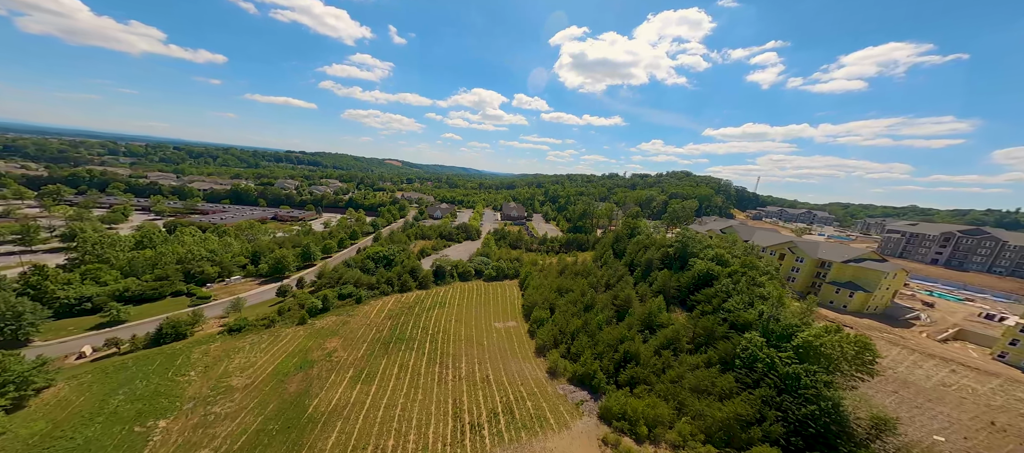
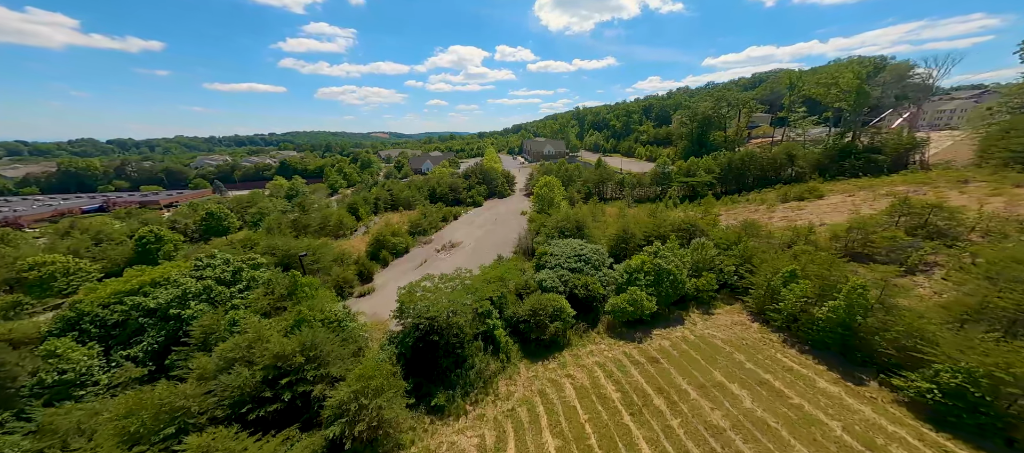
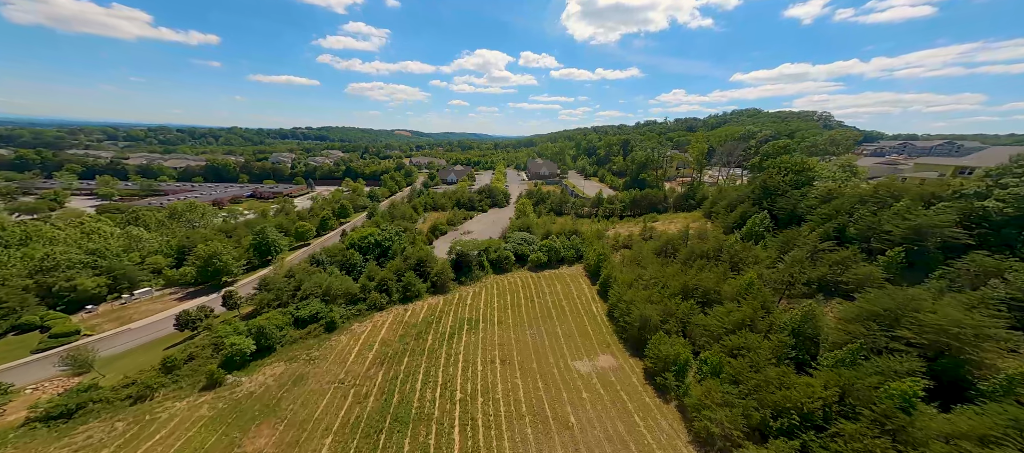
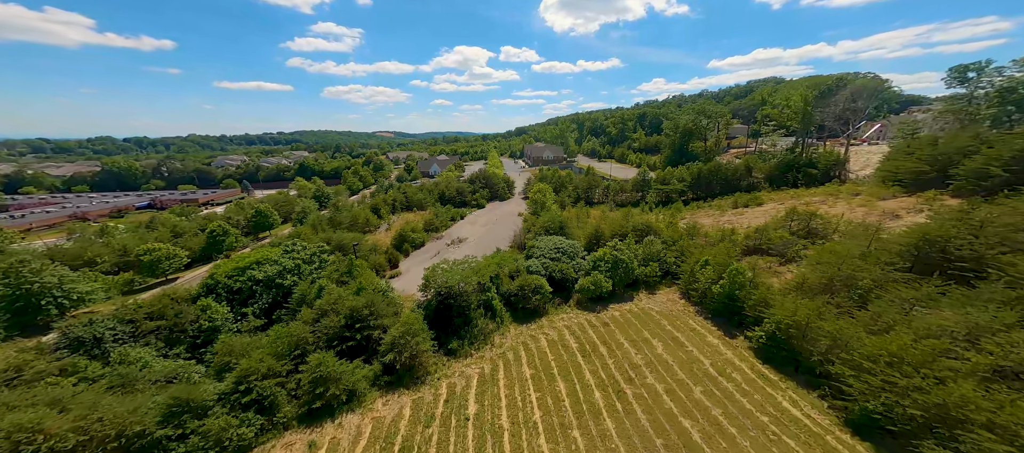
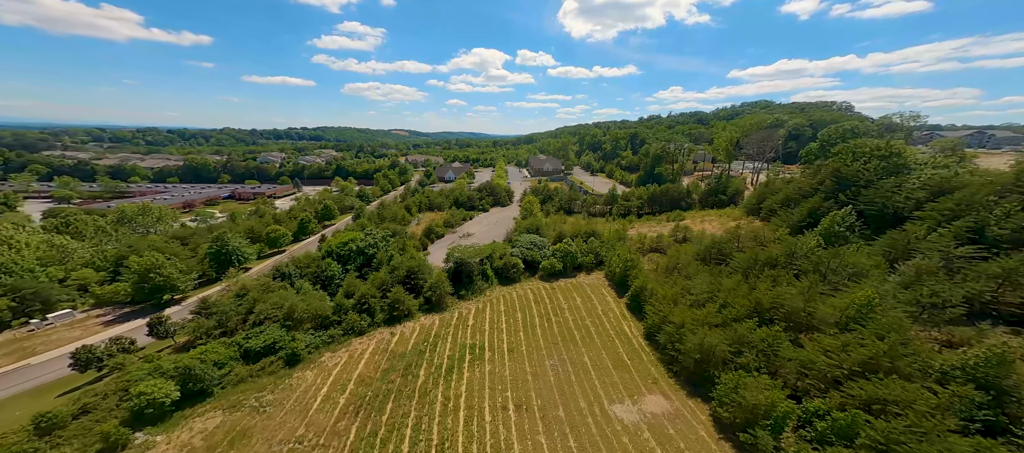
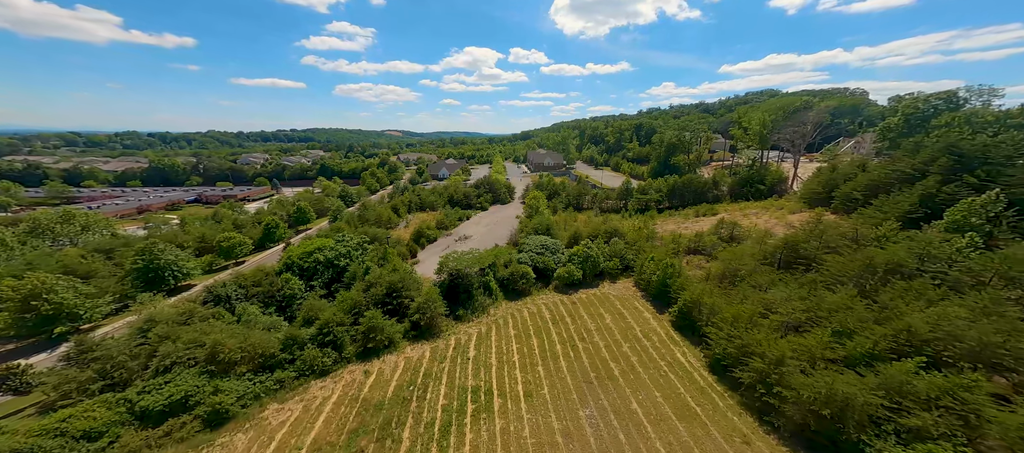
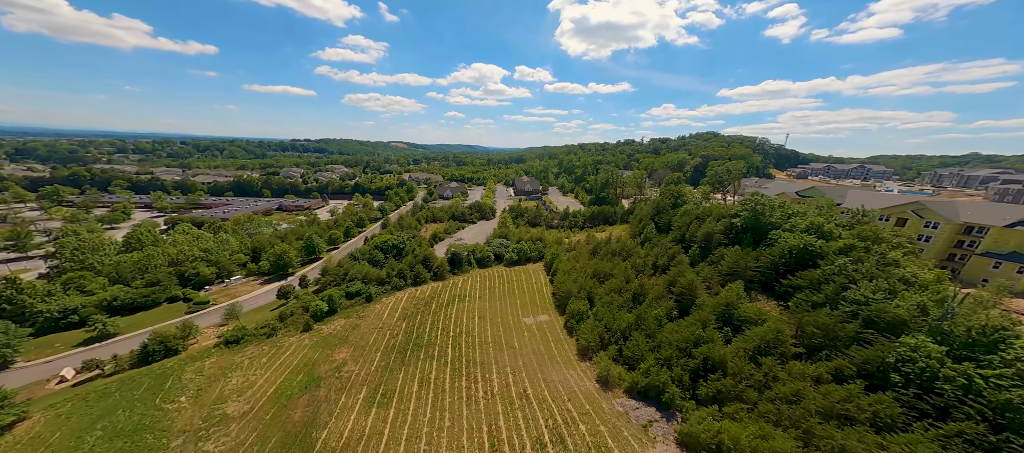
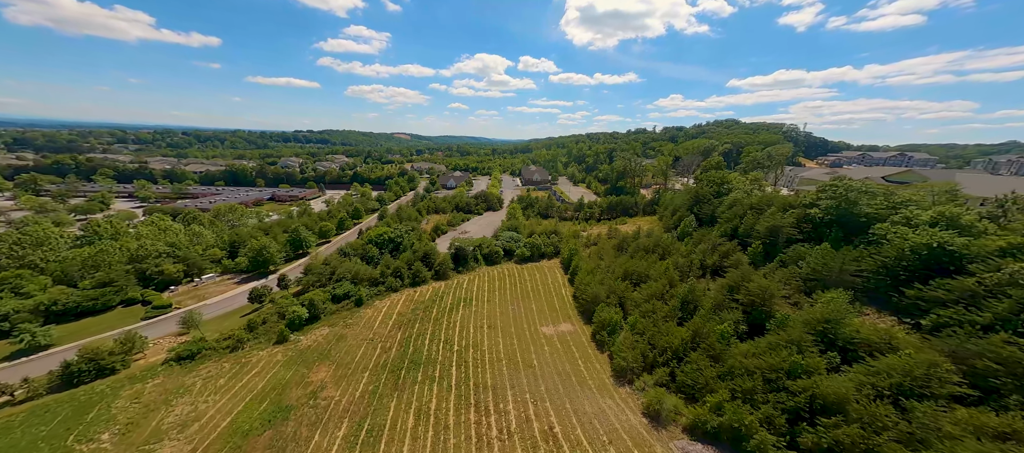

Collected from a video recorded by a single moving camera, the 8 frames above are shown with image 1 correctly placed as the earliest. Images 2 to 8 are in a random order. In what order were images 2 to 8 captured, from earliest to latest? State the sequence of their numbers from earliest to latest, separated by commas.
7, 8, 3, 5, 6, 4, 2
